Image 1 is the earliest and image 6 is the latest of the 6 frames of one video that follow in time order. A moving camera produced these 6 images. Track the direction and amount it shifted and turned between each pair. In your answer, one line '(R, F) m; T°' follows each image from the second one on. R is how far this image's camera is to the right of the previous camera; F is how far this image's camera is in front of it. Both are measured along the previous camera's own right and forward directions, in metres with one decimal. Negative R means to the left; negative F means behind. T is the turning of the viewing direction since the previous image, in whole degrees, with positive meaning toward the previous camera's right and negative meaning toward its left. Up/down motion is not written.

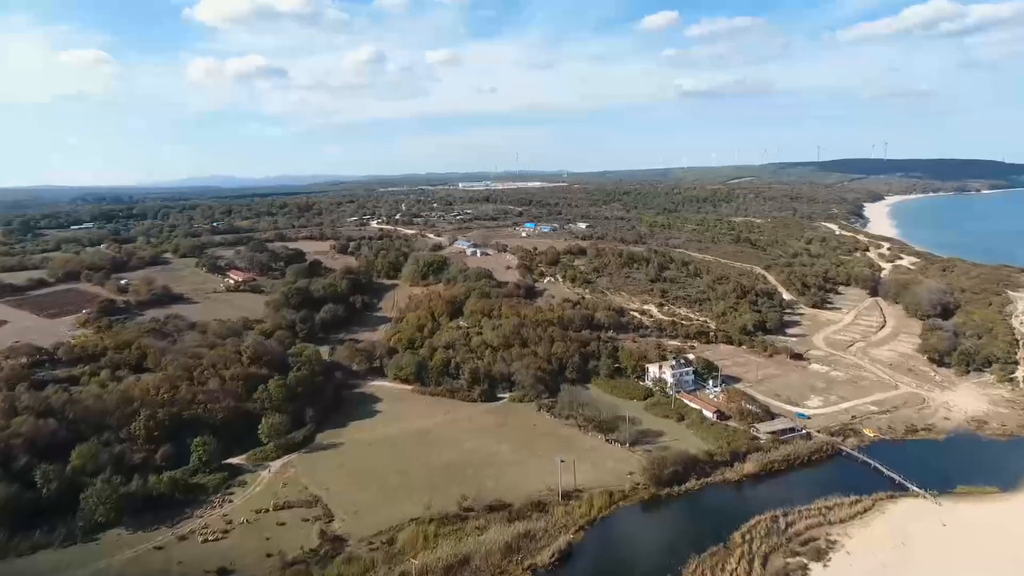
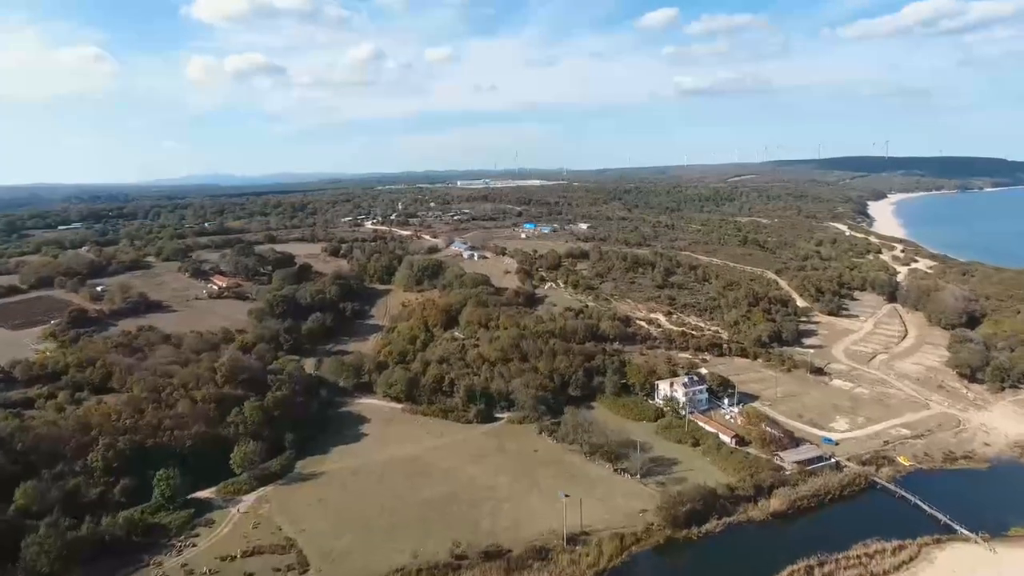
(0.0, +2.8) m; 0°
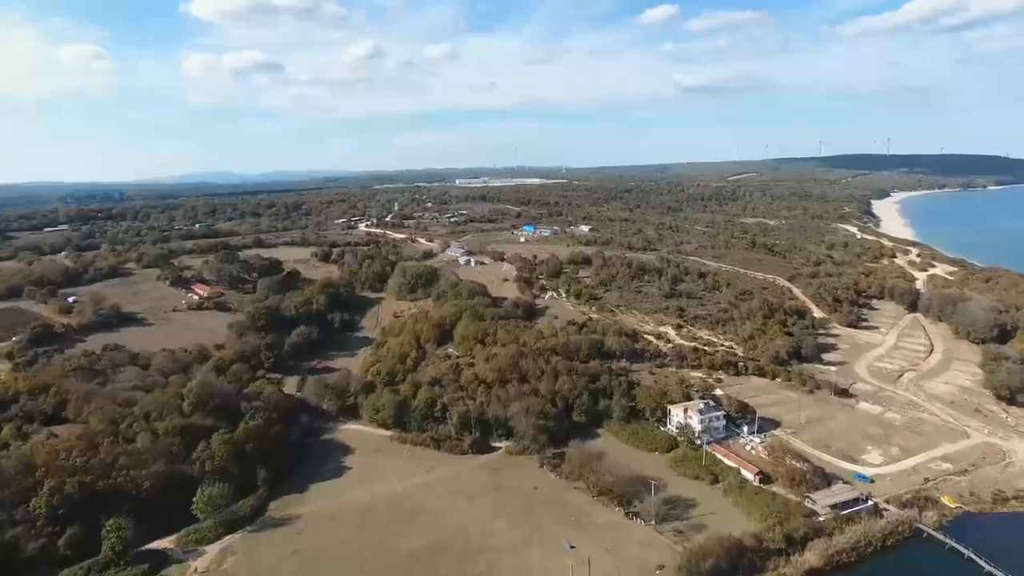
(0.0, +3.0) m; 0°
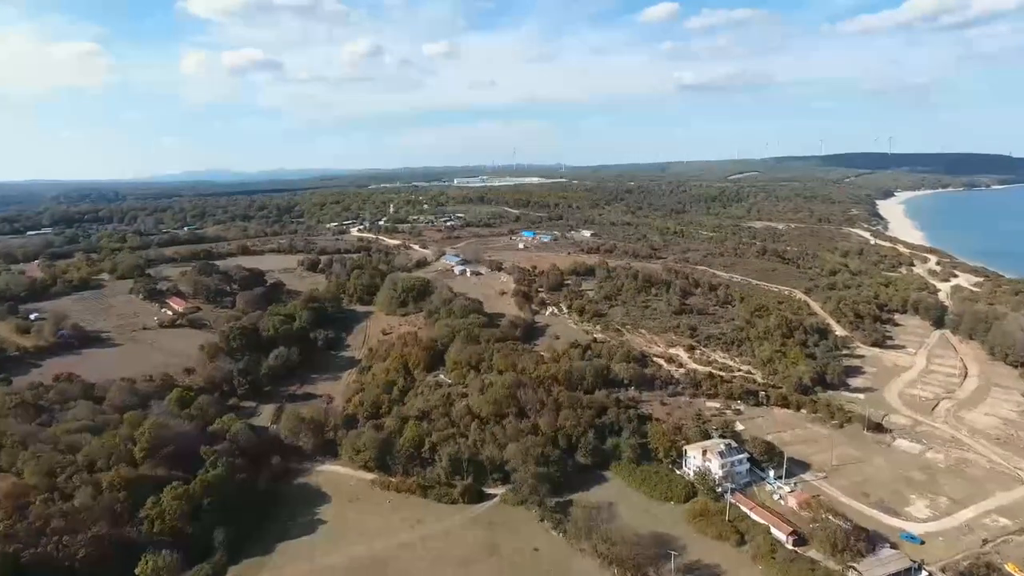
(+0.1, +3.4) m; 0°
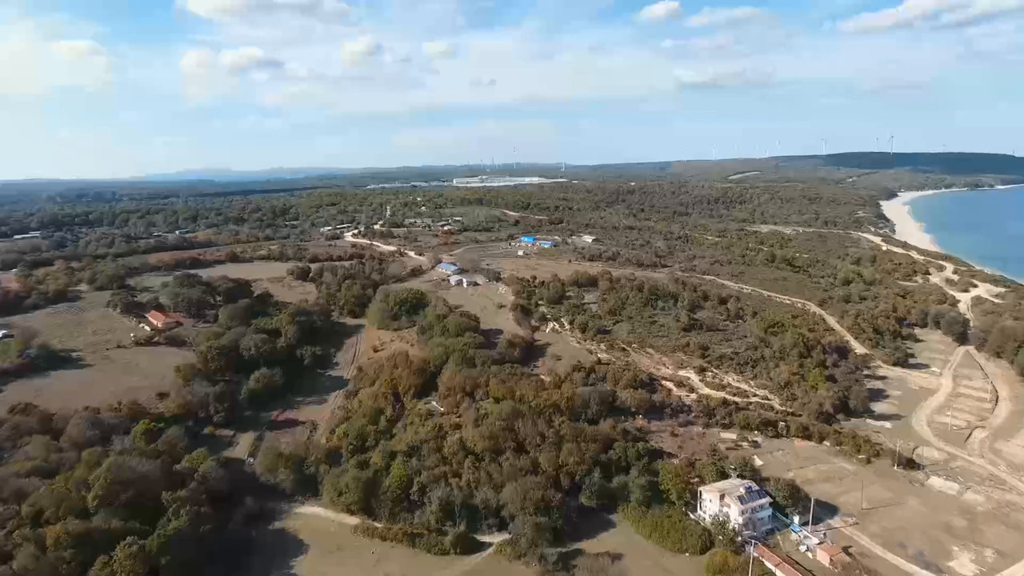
(+0.1, +2.6) m; 0°
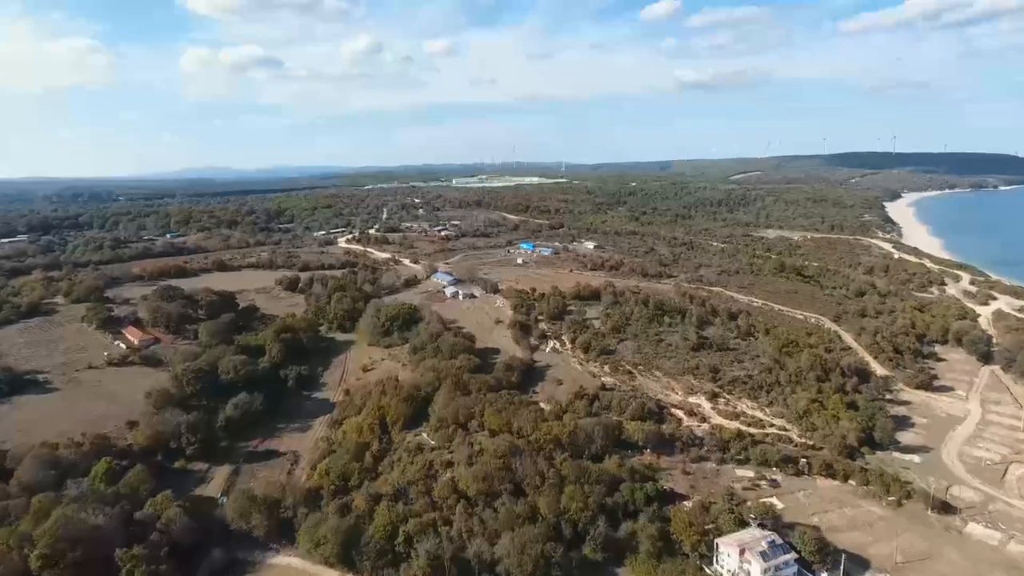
(+0.1, +2.5) m; 0°
